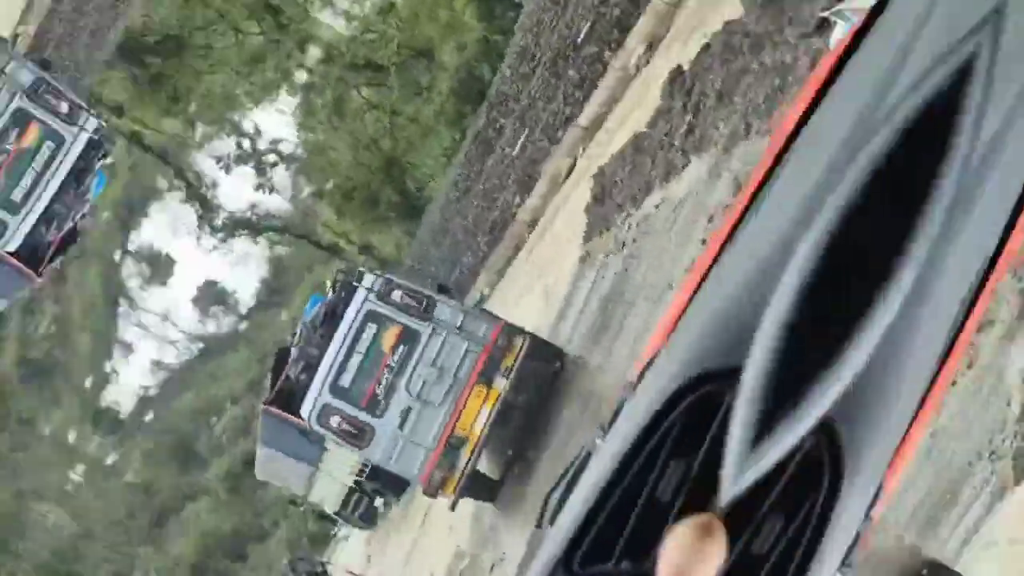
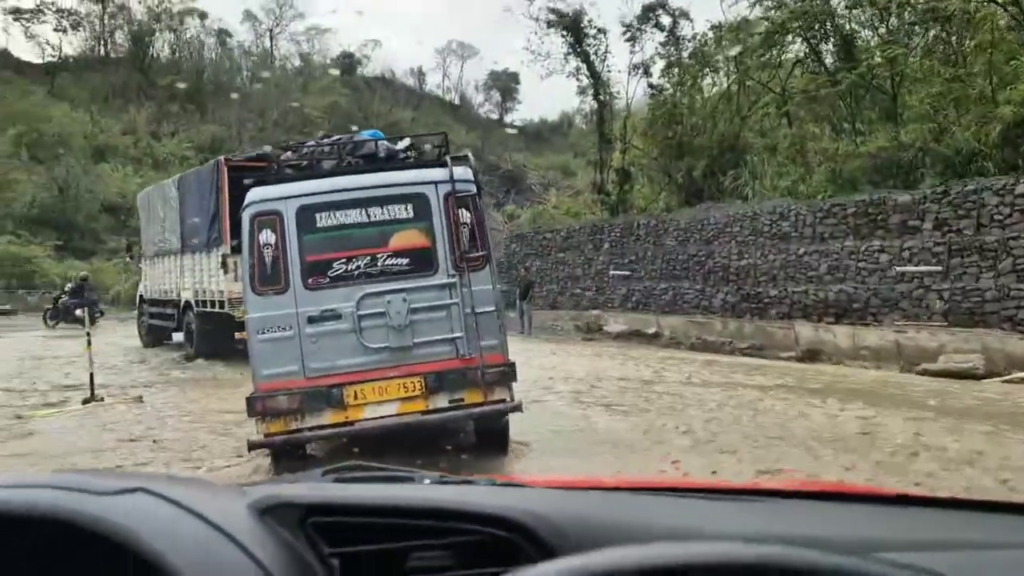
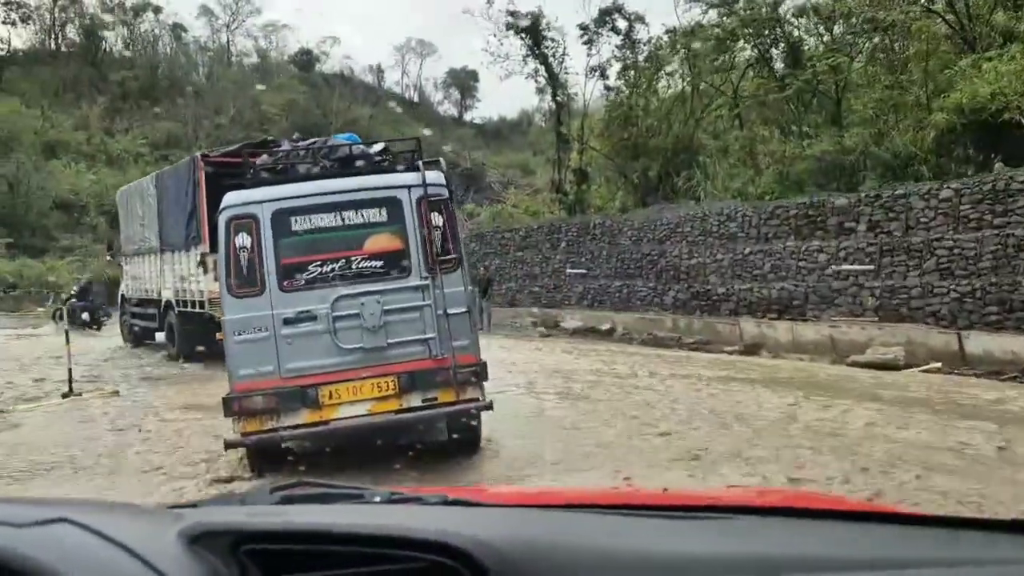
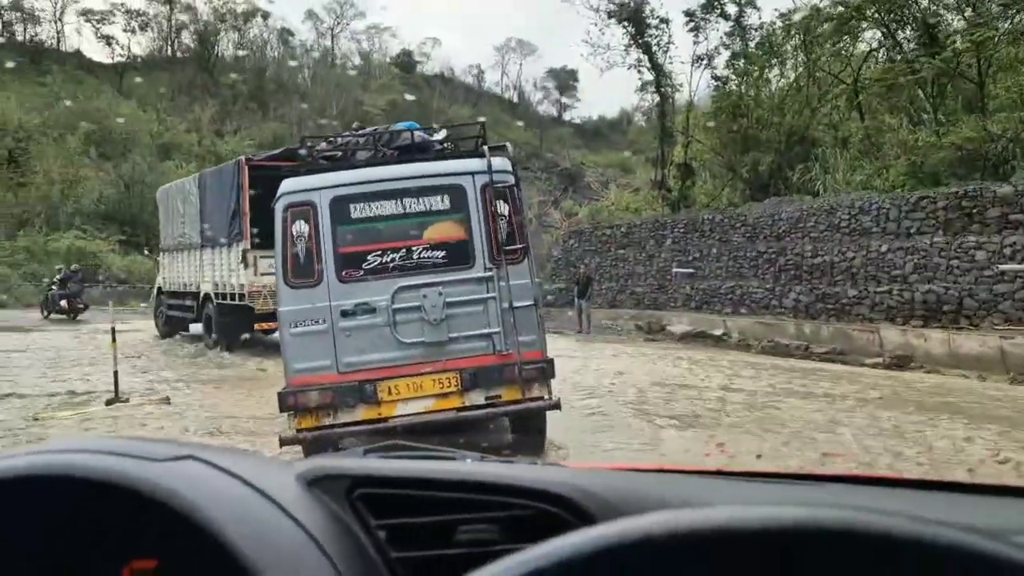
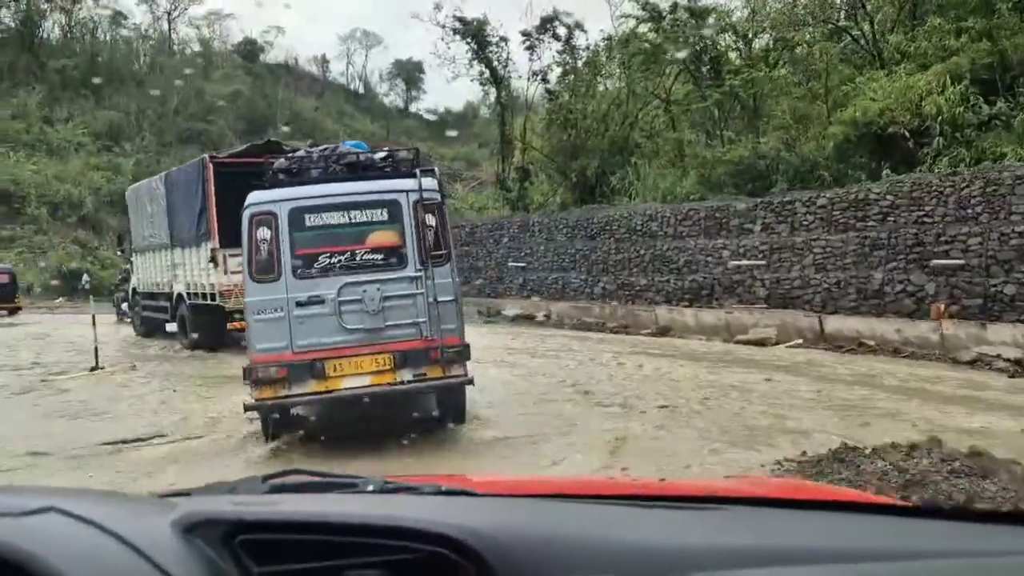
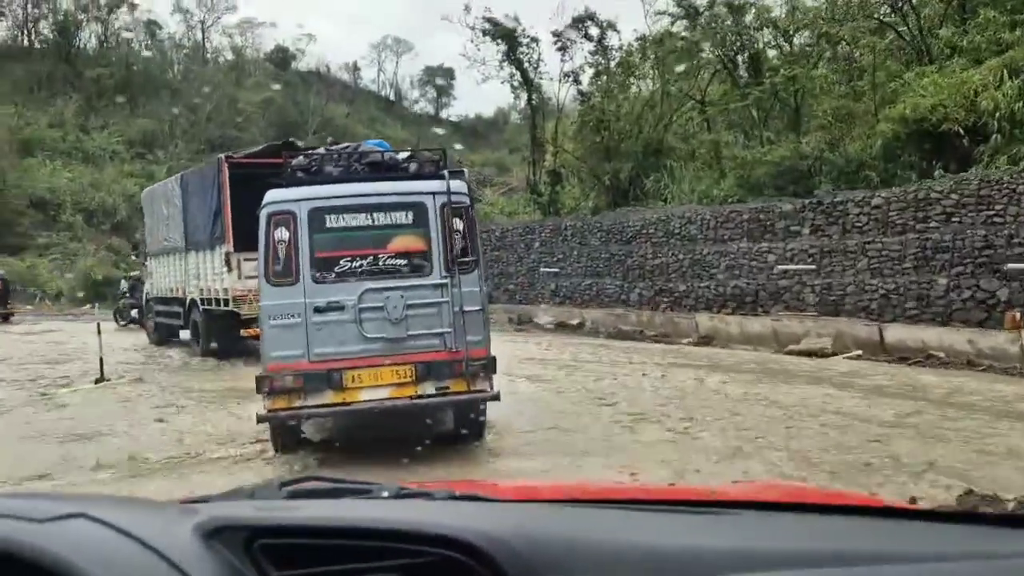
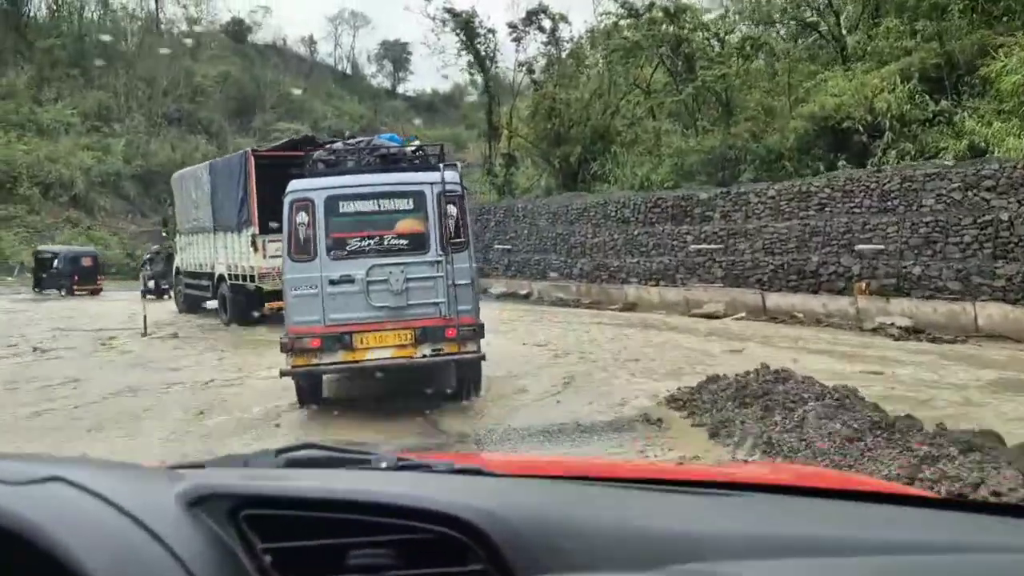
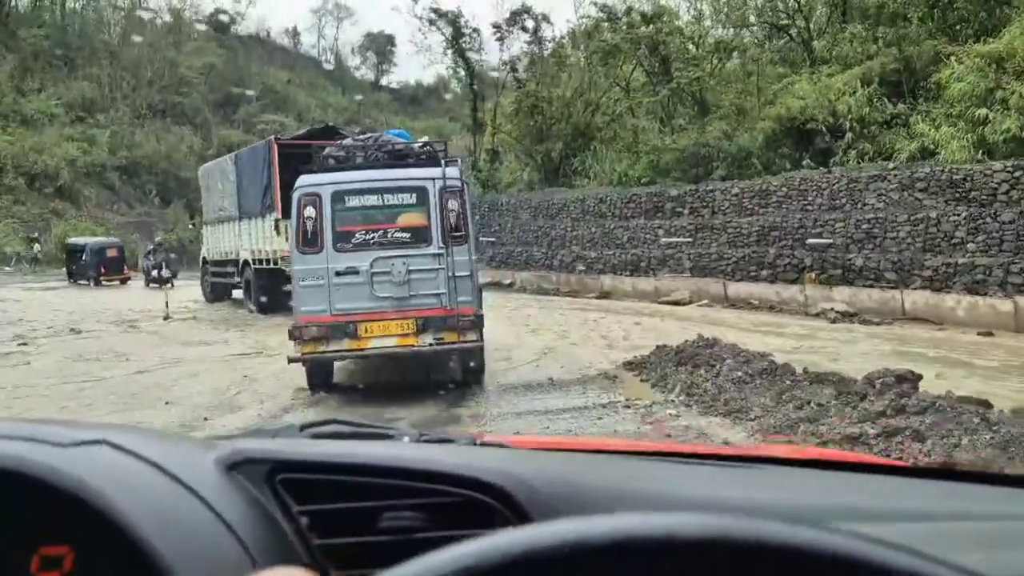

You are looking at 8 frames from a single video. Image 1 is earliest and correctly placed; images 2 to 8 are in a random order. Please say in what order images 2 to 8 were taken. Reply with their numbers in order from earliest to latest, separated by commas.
8, 7, 5, 6, 3, 2, 4
